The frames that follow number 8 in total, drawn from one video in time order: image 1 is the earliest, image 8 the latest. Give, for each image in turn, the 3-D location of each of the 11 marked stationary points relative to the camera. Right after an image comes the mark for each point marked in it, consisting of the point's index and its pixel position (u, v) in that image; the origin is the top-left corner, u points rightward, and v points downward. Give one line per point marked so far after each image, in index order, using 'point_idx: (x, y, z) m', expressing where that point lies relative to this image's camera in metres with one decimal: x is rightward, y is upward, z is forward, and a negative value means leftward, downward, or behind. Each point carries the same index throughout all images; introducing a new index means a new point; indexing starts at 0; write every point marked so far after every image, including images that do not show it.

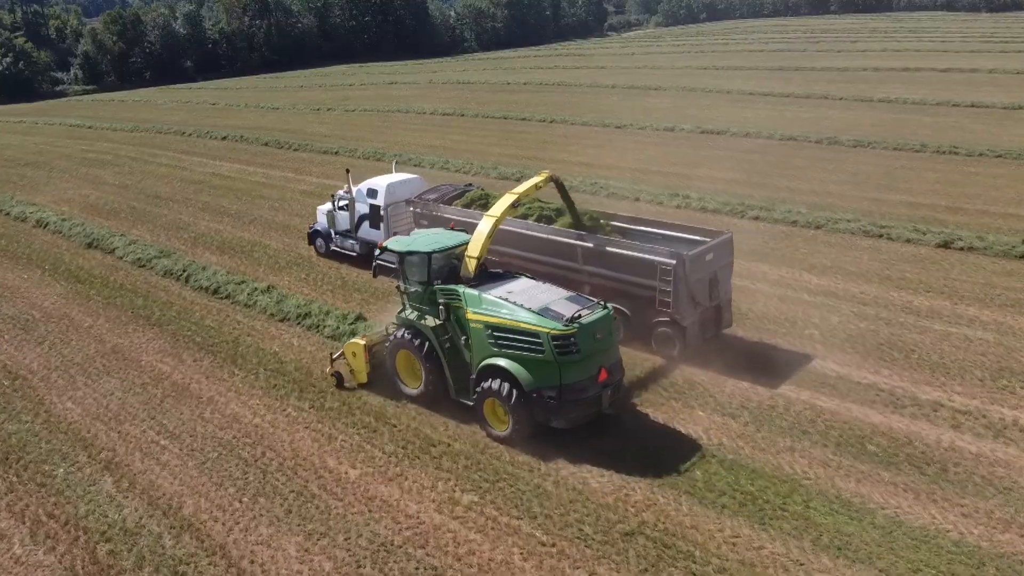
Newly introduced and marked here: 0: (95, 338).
0: (-7.4, -0.9, +14.5) m
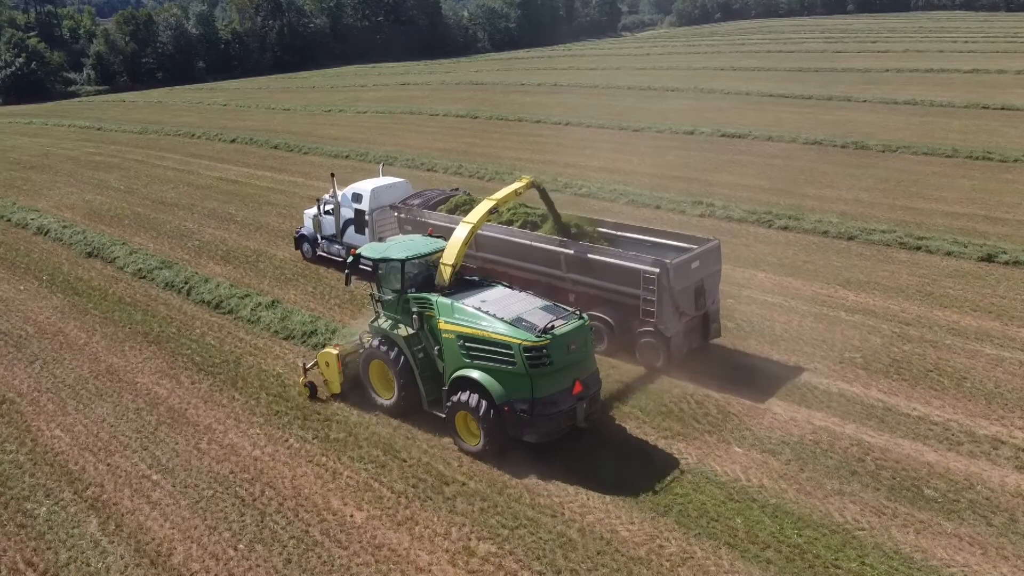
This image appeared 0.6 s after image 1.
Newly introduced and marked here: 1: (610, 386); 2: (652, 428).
0: (-7.1, -1.2, +13.7) m
1: (+1.4, -1.4, +12.1) m
2: (+1.9, -1.9, +10.8) m
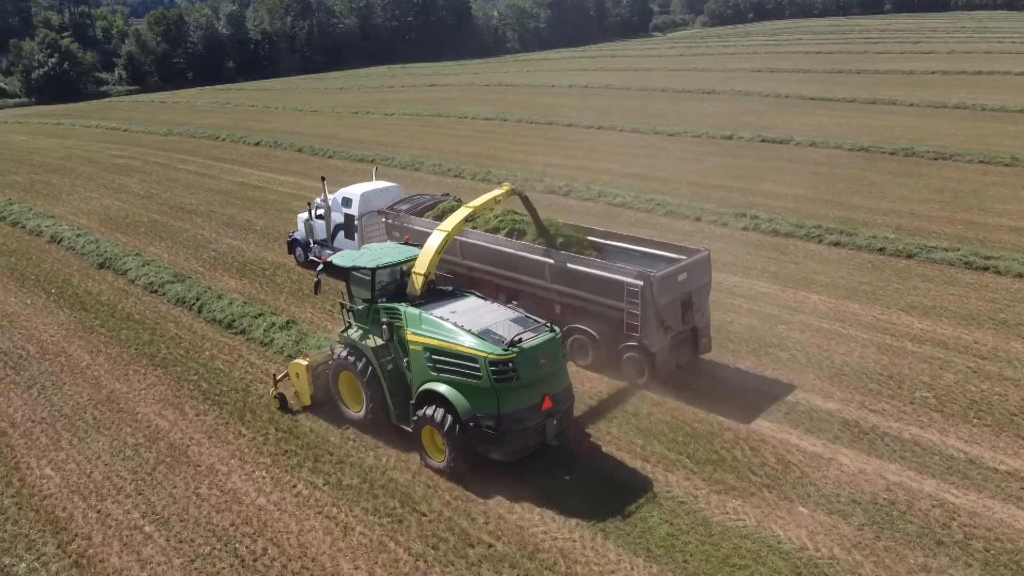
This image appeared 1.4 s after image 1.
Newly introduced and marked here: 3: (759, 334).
0: (-6.7, -1.5, +12.8) m
1: (+1.9, -1.8, +10.9) m
2: (+2.2, -2.3, +9.6) m
3: (+4.2, -0.8, +13.8) m
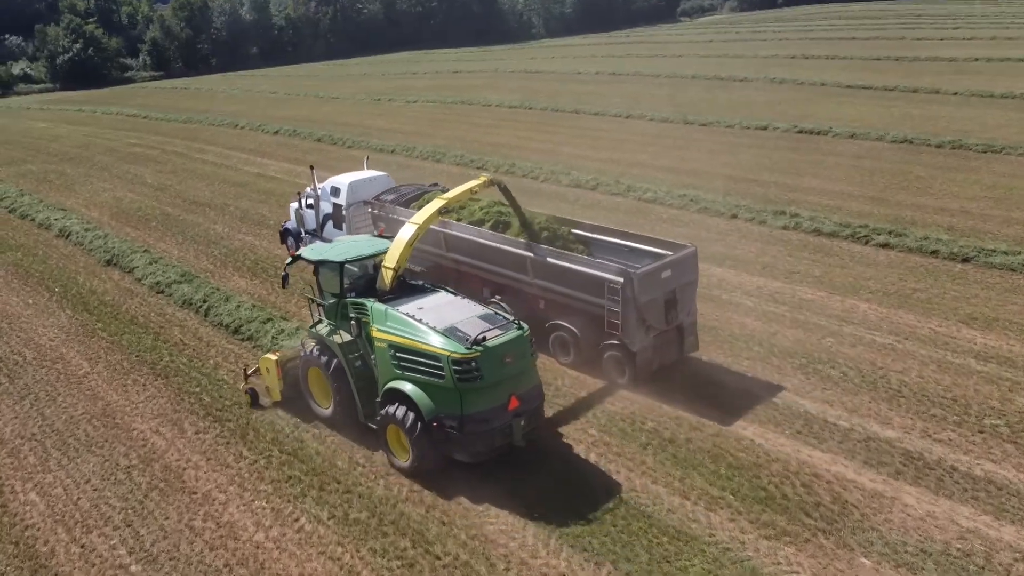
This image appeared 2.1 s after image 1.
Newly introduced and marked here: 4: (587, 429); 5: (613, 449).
0: (-6.3, -1.6, +12.0) m
1: (+2.2, -2.0, +9.9) m
2: (+2.5, -2.5, +8.6) m
3: (+4.6, -0.9, +12.6) m
4: (+1.0, -1.8, +10.5) m
5: (+1.2, -2.0, +10.0) m
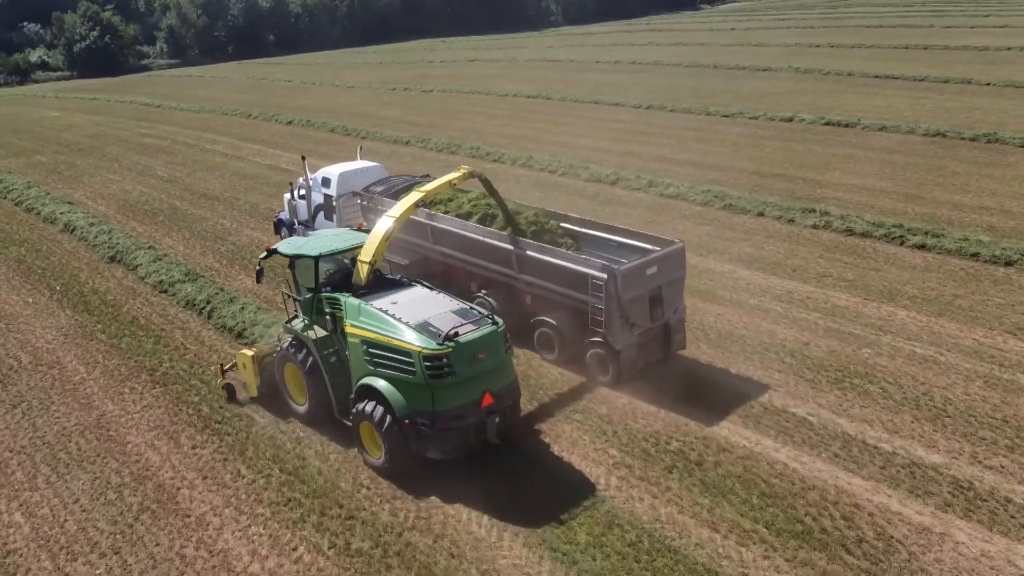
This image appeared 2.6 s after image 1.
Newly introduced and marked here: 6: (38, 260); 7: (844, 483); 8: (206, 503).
0: (-6.1, -1.6, +11.4) m
1: (+2.3, -2.1, +9.2) m
2: (+2.6, -2.6, +7.9) m
3: (+4.8, -1.0, +11.9) m
4: (+1.1, -1.9, +9.8) m
5: (+1.4, -2.1, +9.3) m
6: (-10.3, +0.6, +17.5) m
7: (+3.7, -2.2, +9.0) m
8: (-3.4, -2.4, +9.1) m
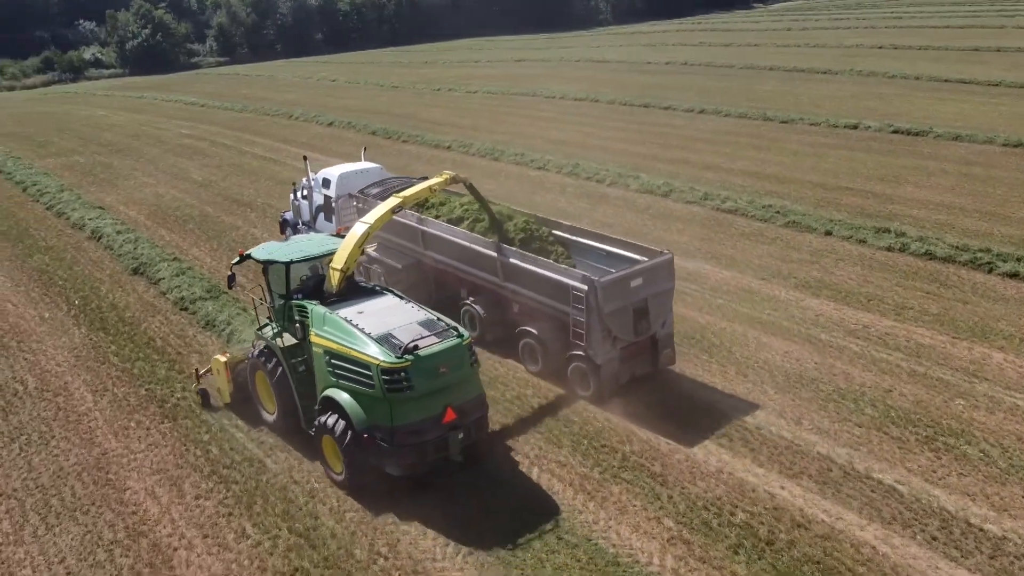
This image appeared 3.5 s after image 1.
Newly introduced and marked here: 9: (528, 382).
0: (-5.6, -1.9, +10.5) m
1: (+2.7, -2.6, +7.8) m
2: (+2.9, -3.1, +6.5) m
3: (+5.3, -1.6, +10.4) m
4: (+1.6, -2.4, +8.5) m
5: (+1.8, -2.6, +8.0) m
6: (-9.4, +0.4, +16.8) m
7: (+4.0, -2.7, +7.6) m
8: (-3.1, -2.8, +8.1) m
9: (+0.2, -1.3, +11.6) m
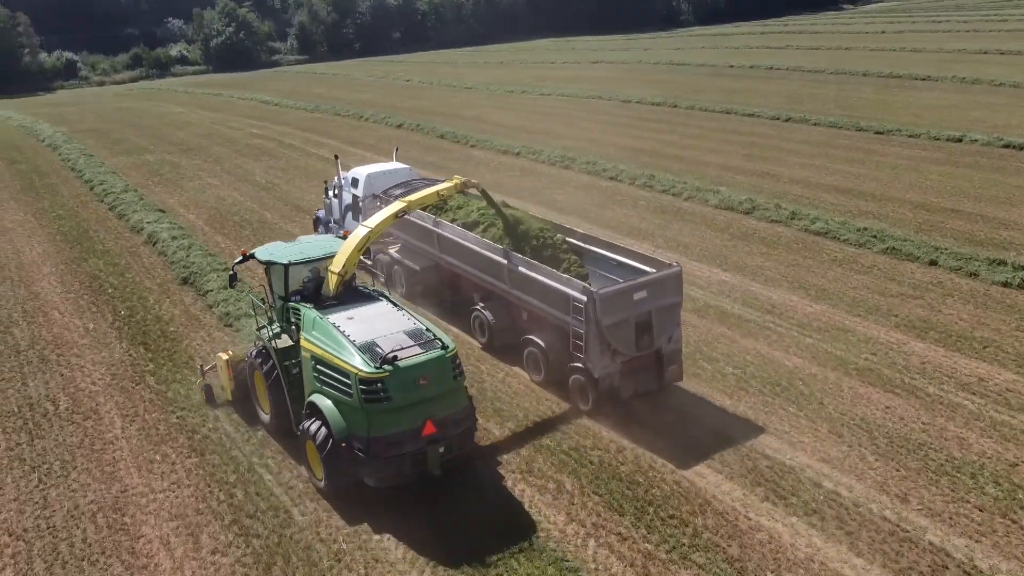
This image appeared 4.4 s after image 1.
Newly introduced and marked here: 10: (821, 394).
0: (-4.9, -2.2, +9.8) m
1: (+3.1, -3.1, +6.4) m
2: (+3.2, -3.7, +5.0) m
3: (+5.9, -2.2, +8.7) m
4: (+2.0, -2.9, +7.1) m
5: (+2.2, -3.1, +6.6) m
6: (-8.1, +0.2, +16.4) m
7: (+4.4, -3.3, +6.0) m
8: (-2.7, -3.1, +7.1) m
9: (+1.0, -1.8, +10.4) m
10: (+4.2, -1.4, +10.9) m
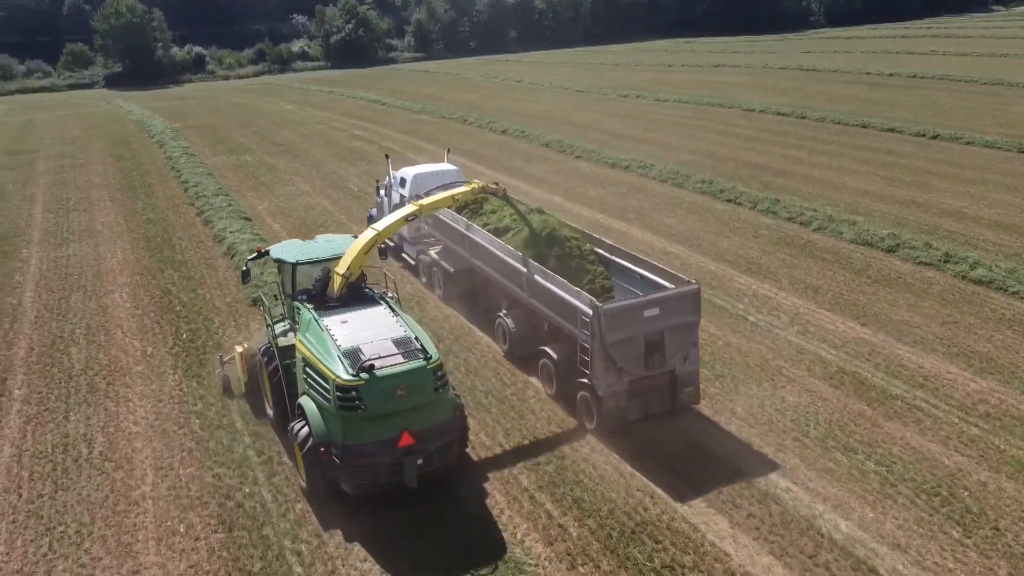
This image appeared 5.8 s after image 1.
0: (-4.1, -2.6, +8.5) m
1: (+3.3, -4.0, +4.1) m
2: (+3.2, -4.5, +2.8) m
3: (+6.5, -3.2, +6.1) m
4: (+2.3, -3.7, +5.0) m
5: (+2.5, -3.9, +4.5) m
6: (-6.3, -0.1, +15.5) m
7: (+4.5, -4.2, +3.6) m
8: (-2.3, -3.7, +5.6) m
9: (+1.8, -2.5, +8.4) m
10: (+5.1, -2.4, +8.5) m
